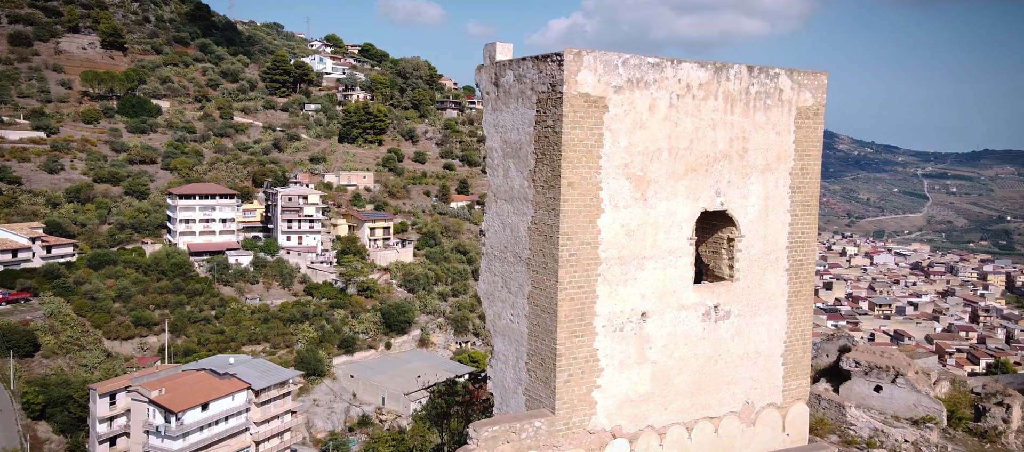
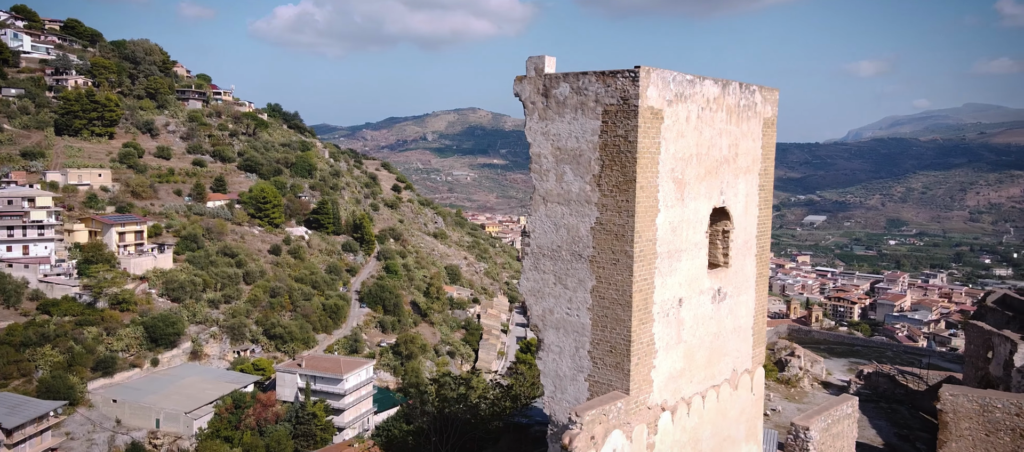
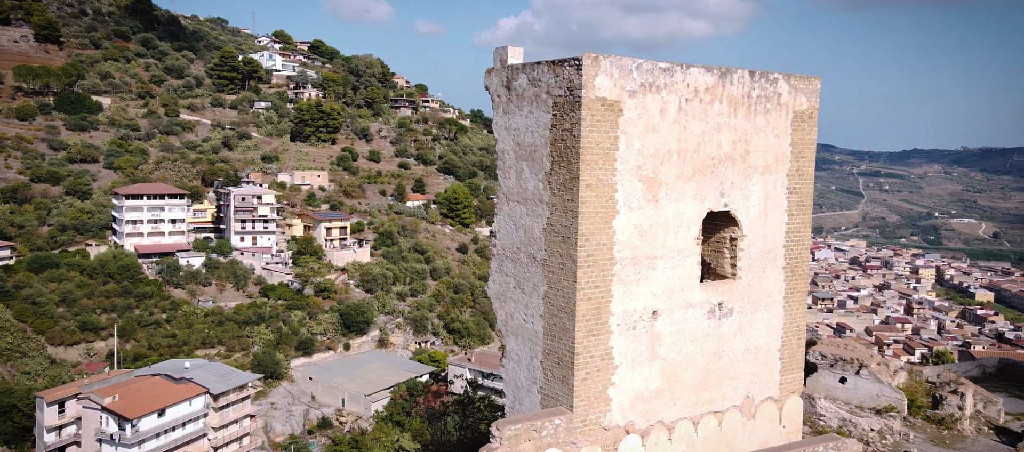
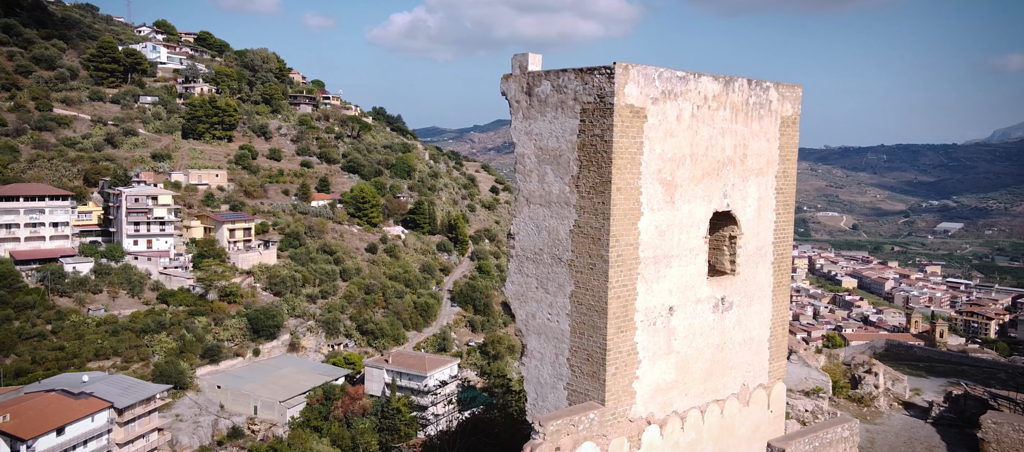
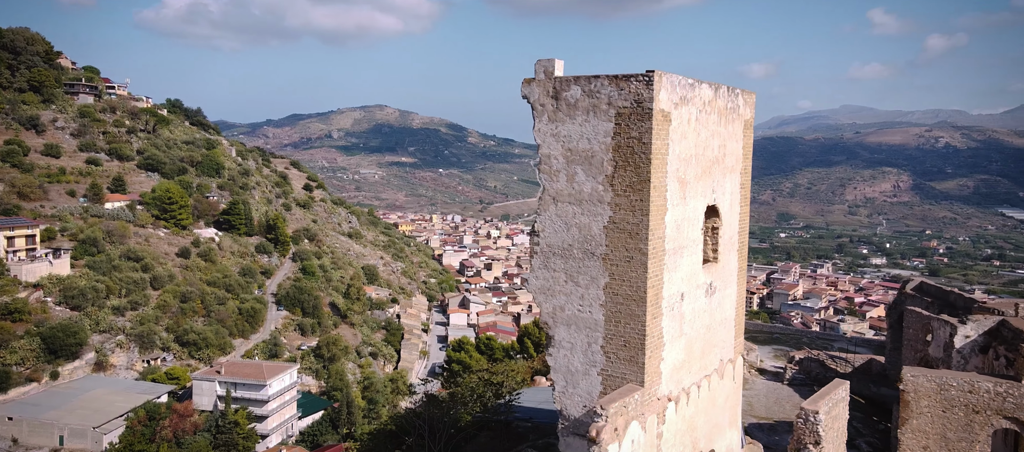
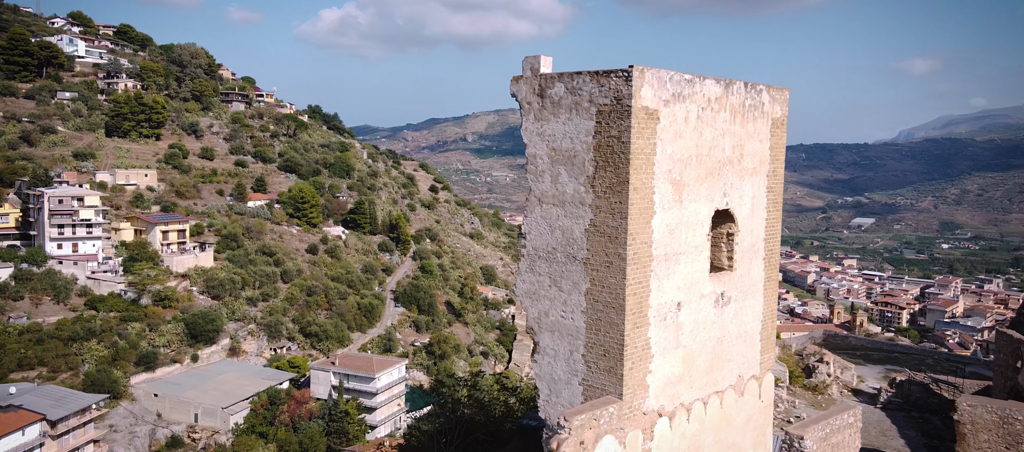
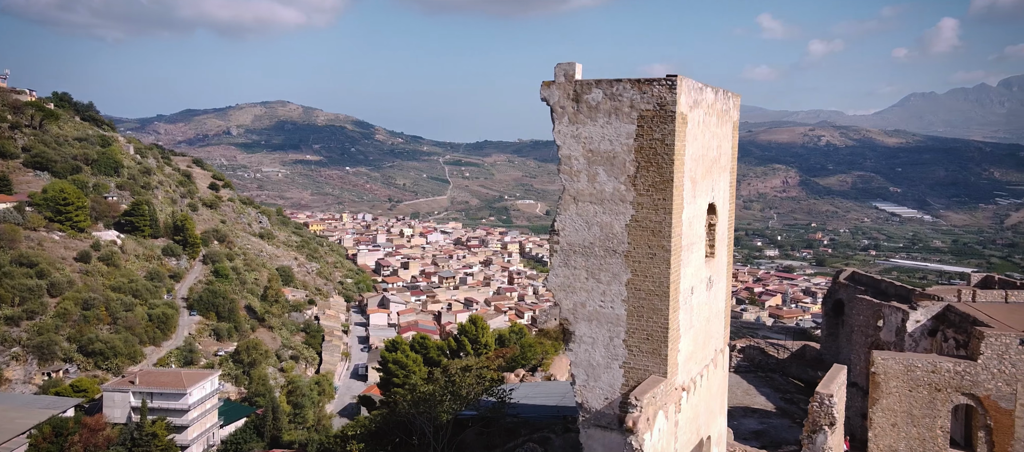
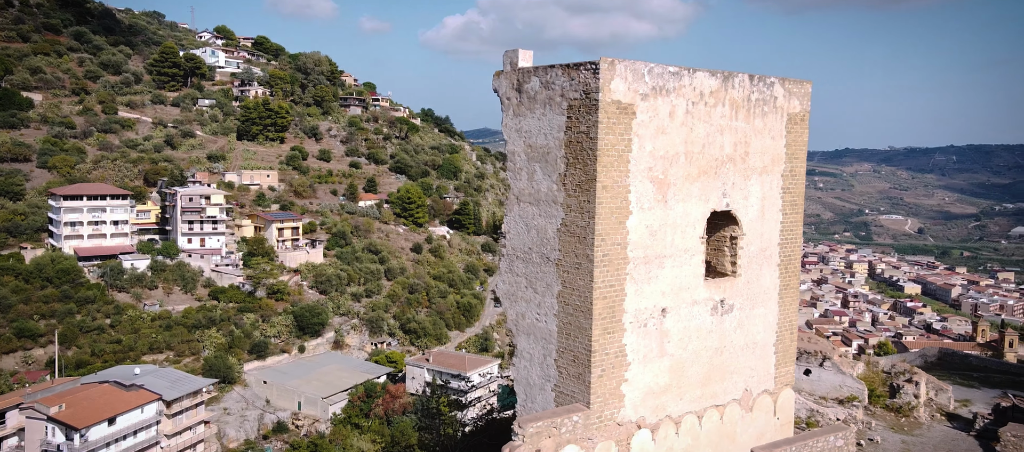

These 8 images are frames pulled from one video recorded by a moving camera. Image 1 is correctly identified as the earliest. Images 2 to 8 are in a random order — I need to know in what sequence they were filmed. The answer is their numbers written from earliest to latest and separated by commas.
3, 8, 4, 6, 2, 5, 7
